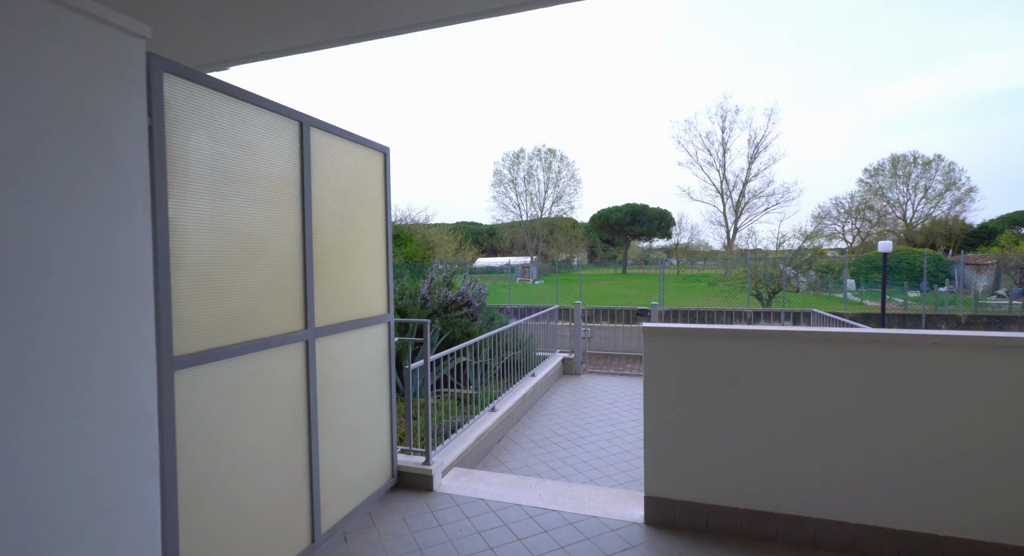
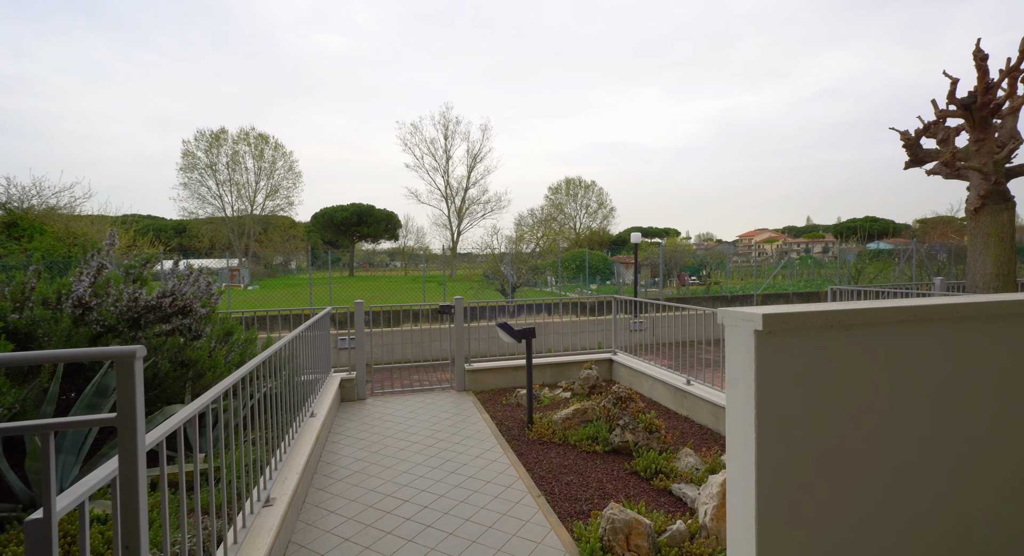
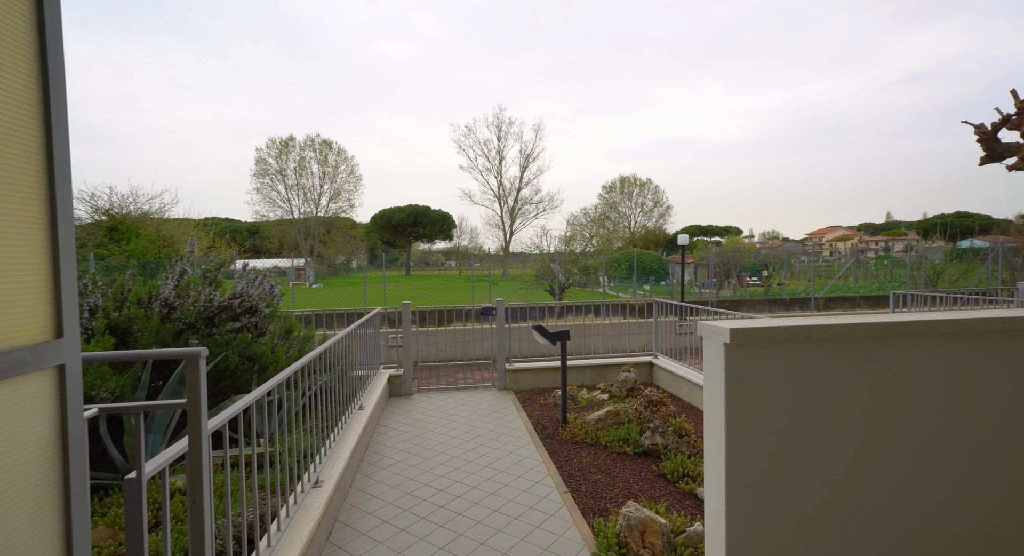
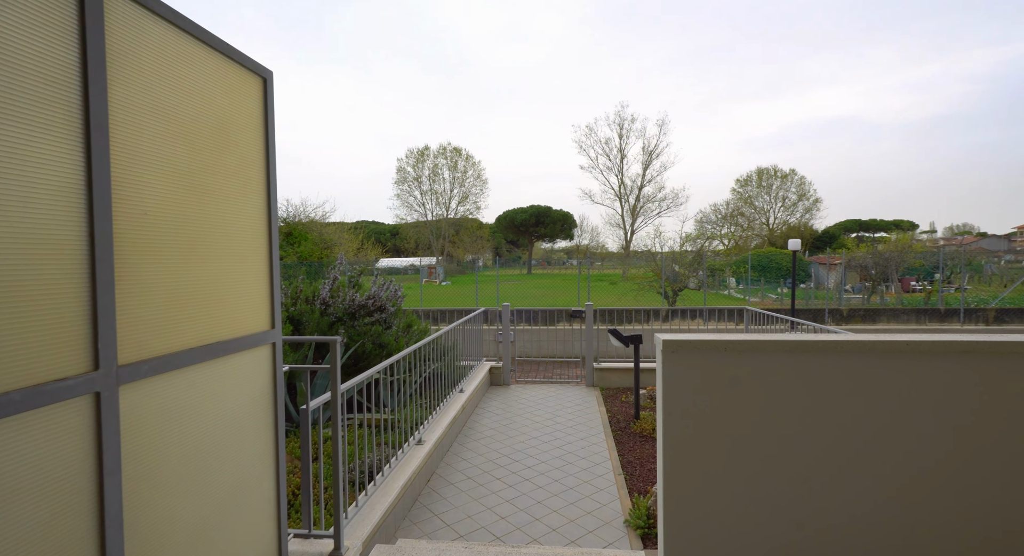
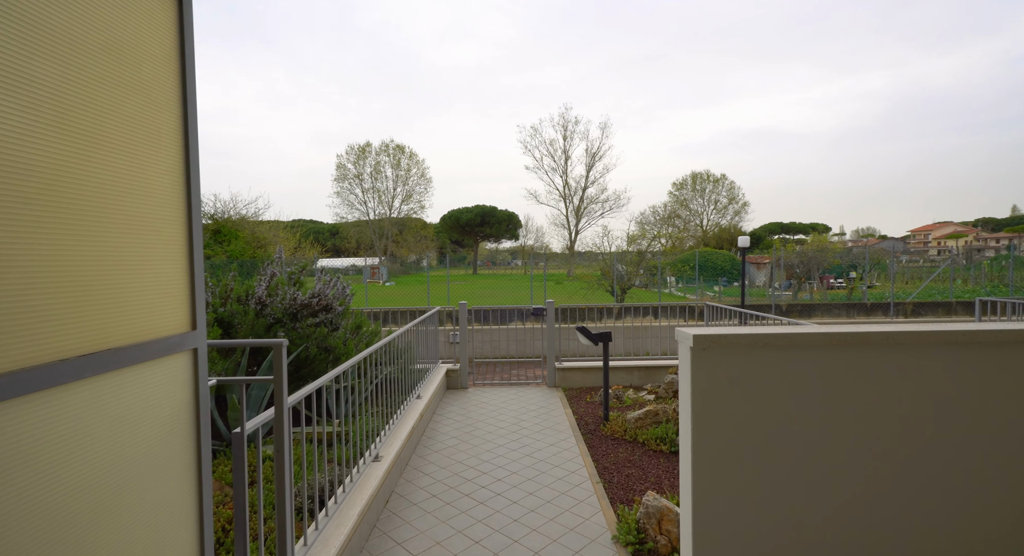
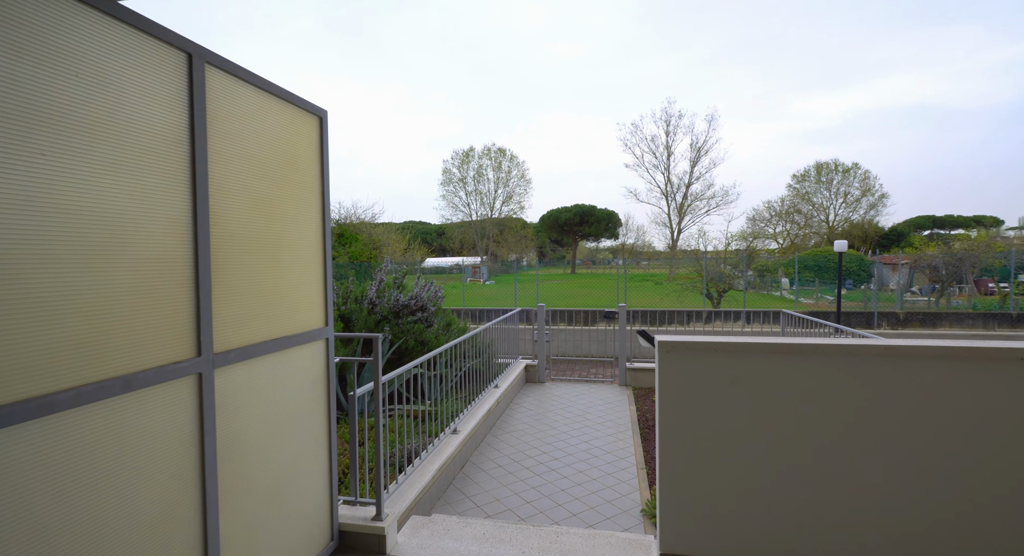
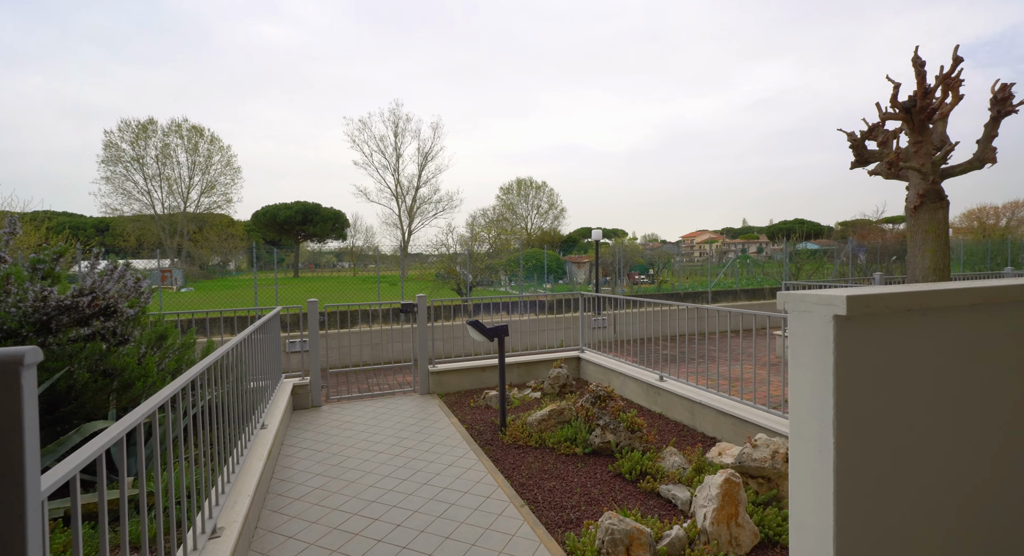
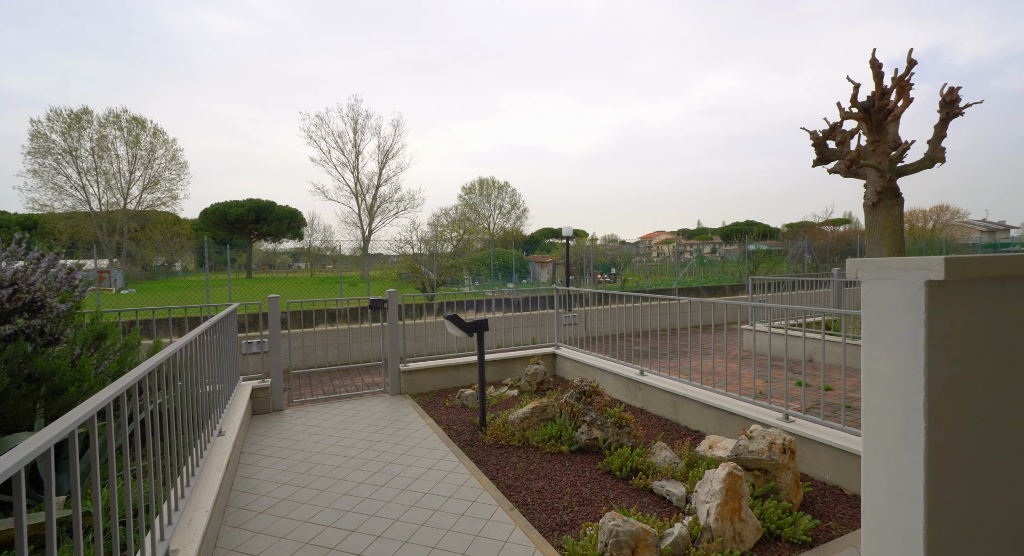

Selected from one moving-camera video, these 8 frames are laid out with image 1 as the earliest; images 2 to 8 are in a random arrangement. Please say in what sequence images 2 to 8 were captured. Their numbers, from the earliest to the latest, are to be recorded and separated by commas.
6, 4, 5, 3, 2, 7, 8
